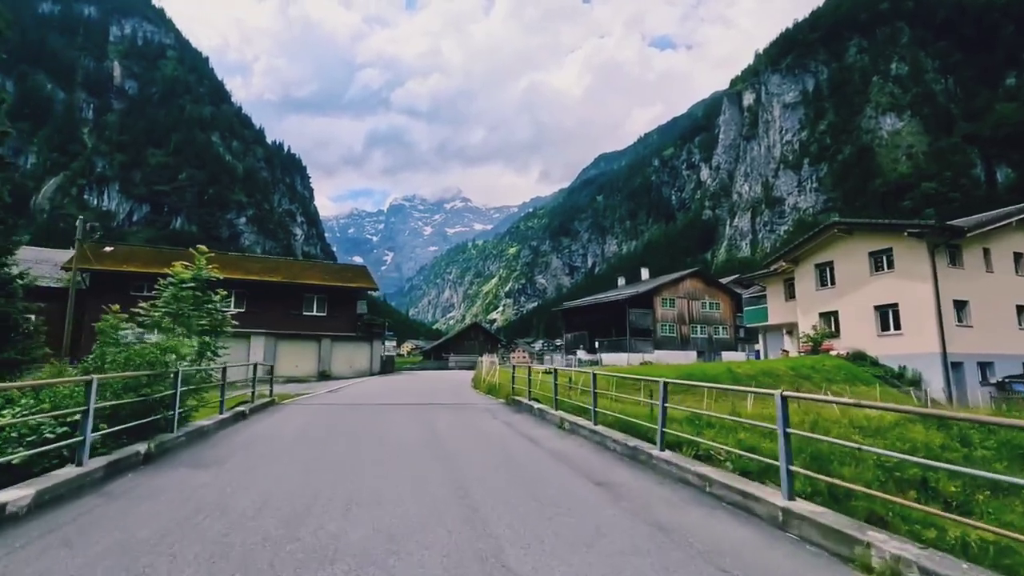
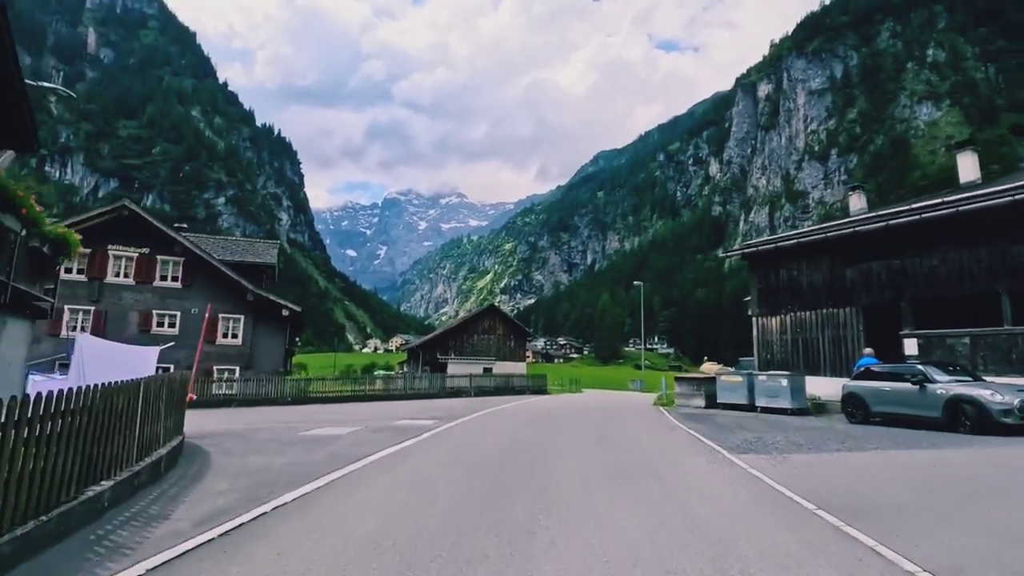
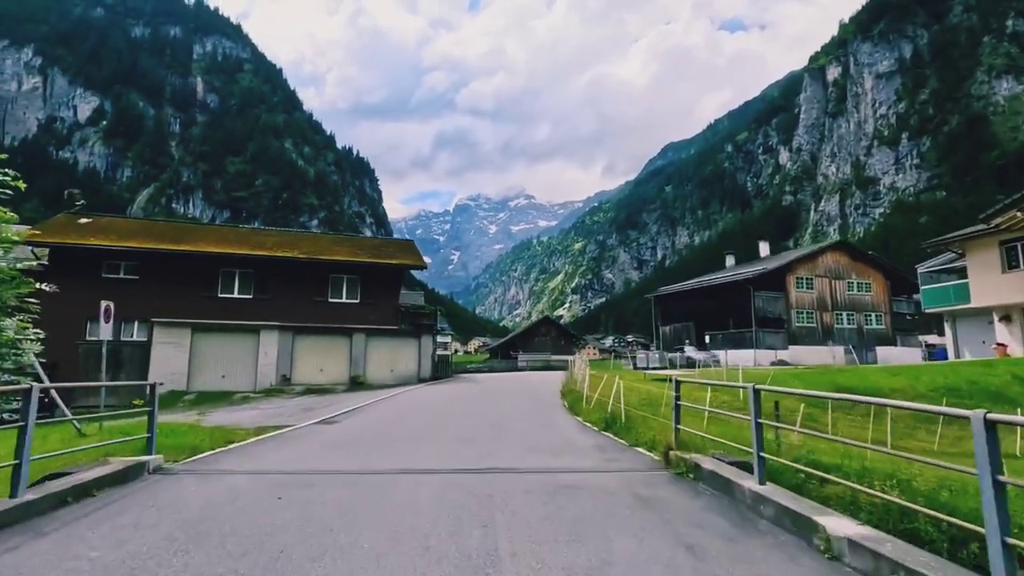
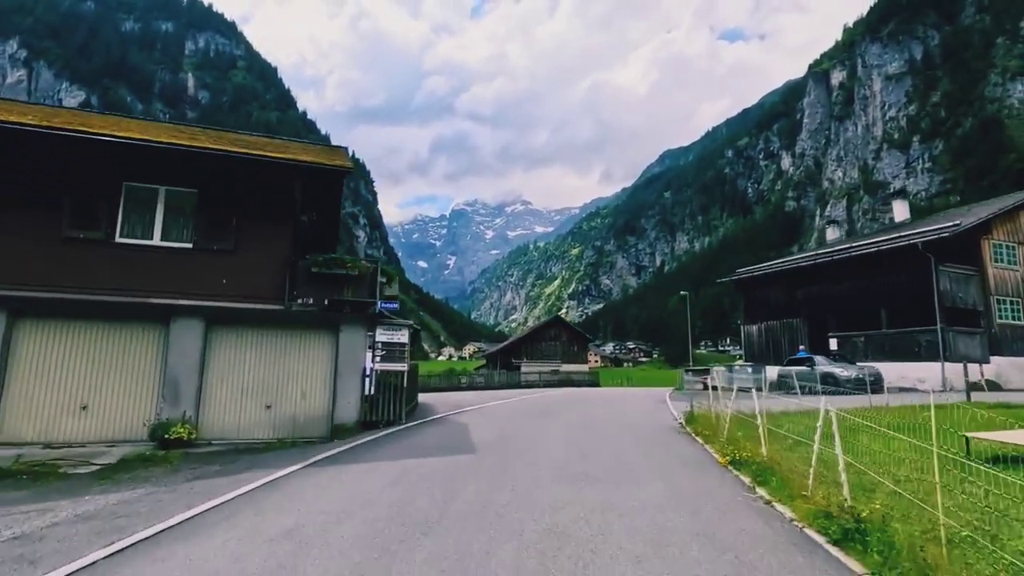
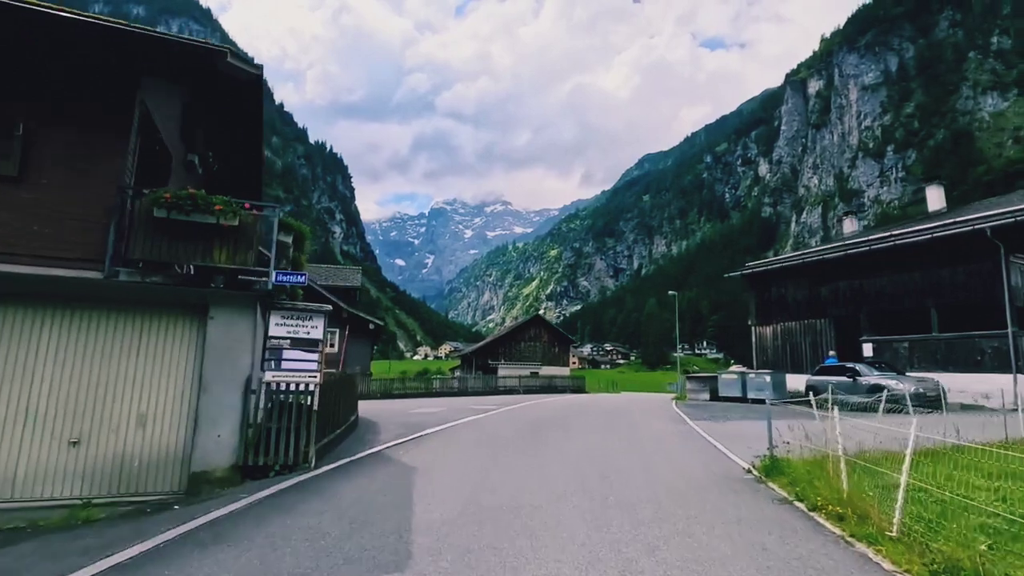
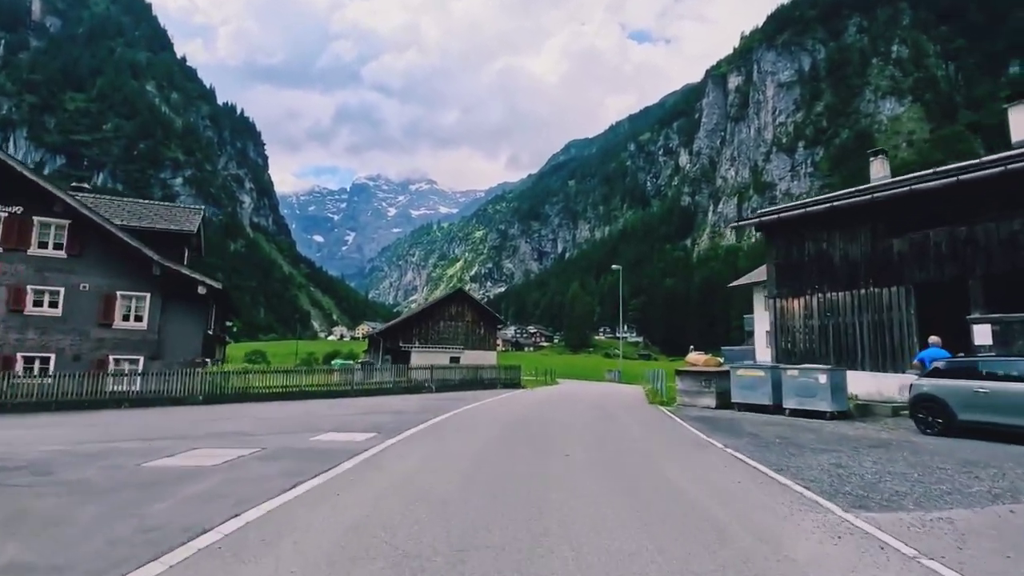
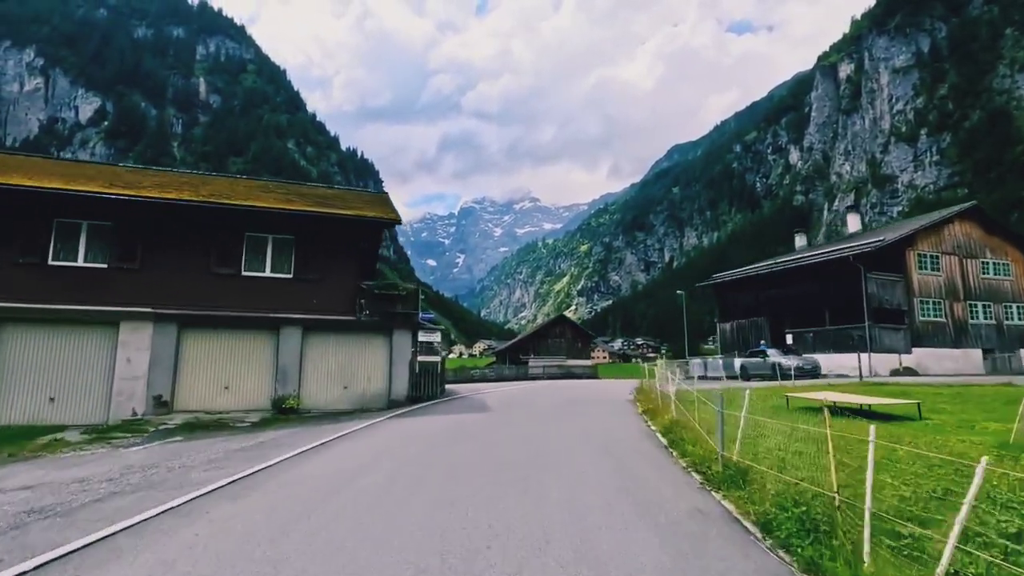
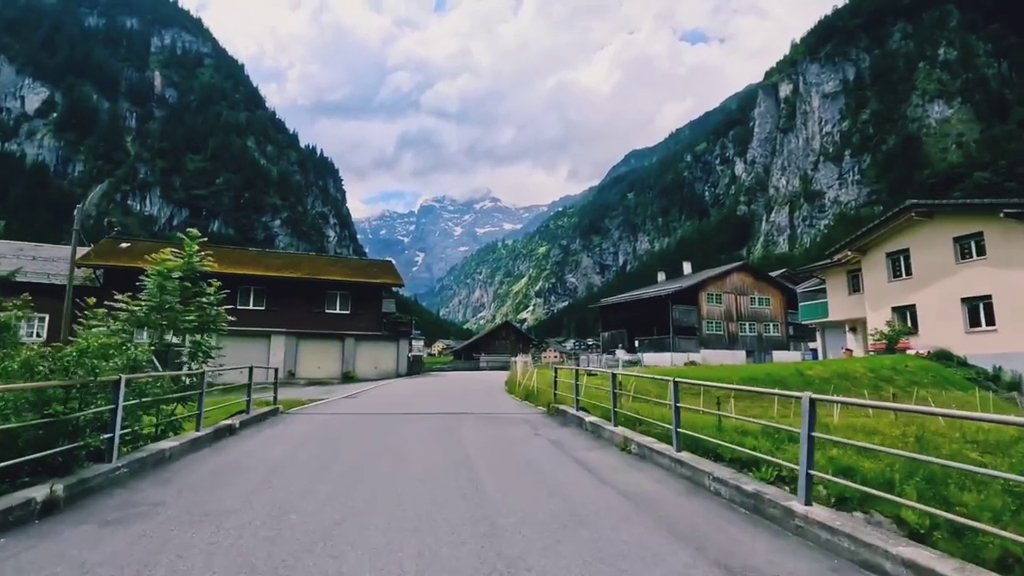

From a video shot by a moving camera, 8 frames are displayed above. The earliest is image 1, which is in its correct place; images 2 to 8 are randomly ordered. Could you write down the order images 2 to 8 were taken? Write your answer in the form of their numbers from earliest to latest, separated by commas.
8, 3, 7, 4, 5, 2, 6
